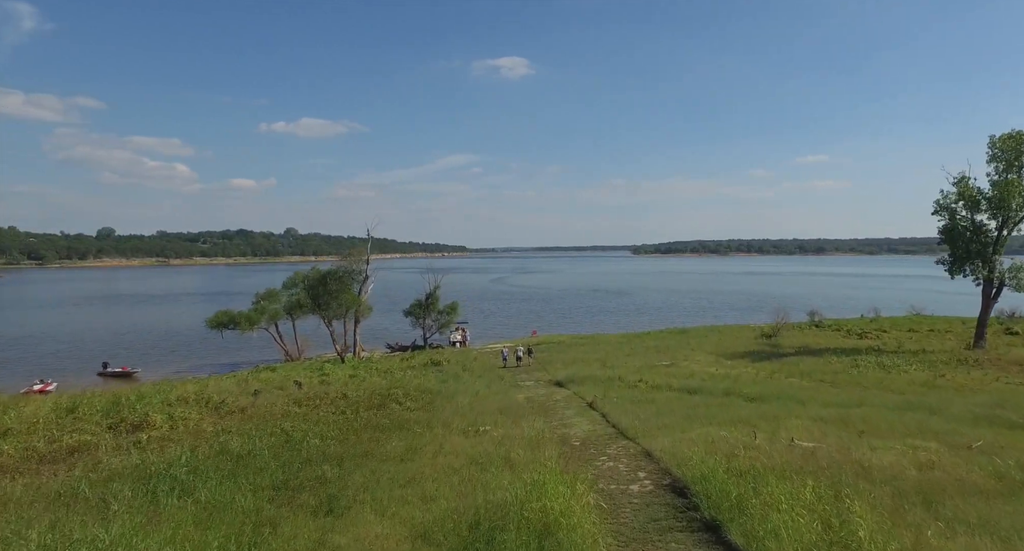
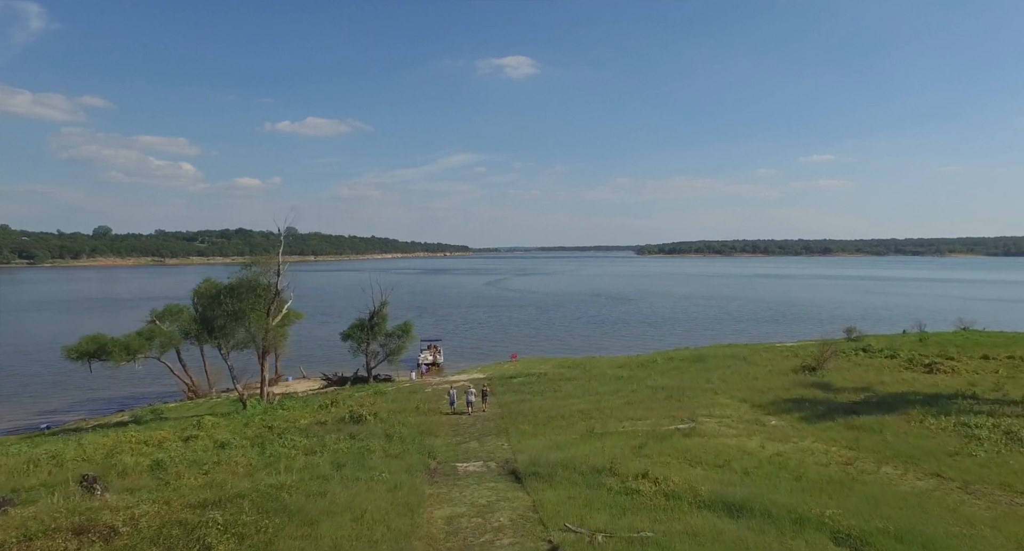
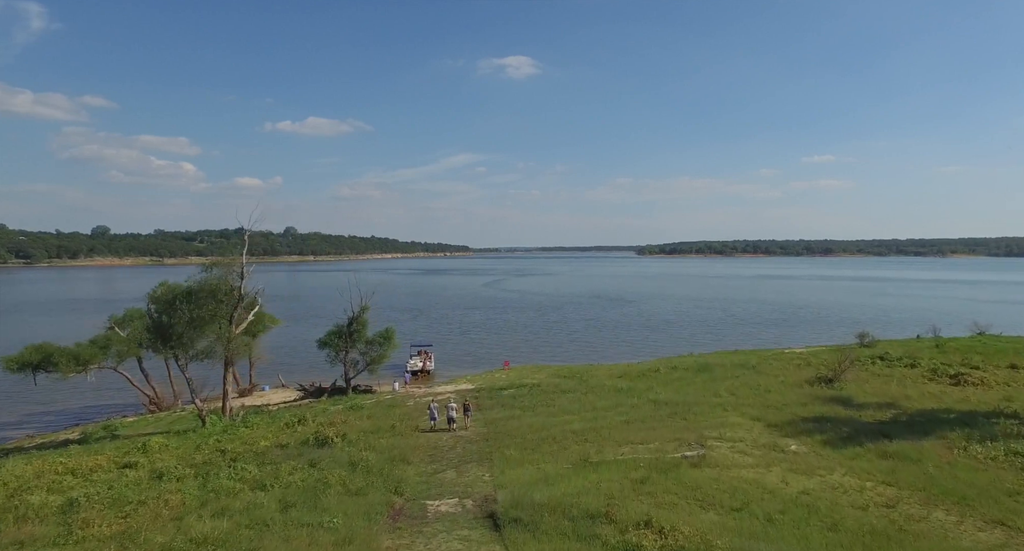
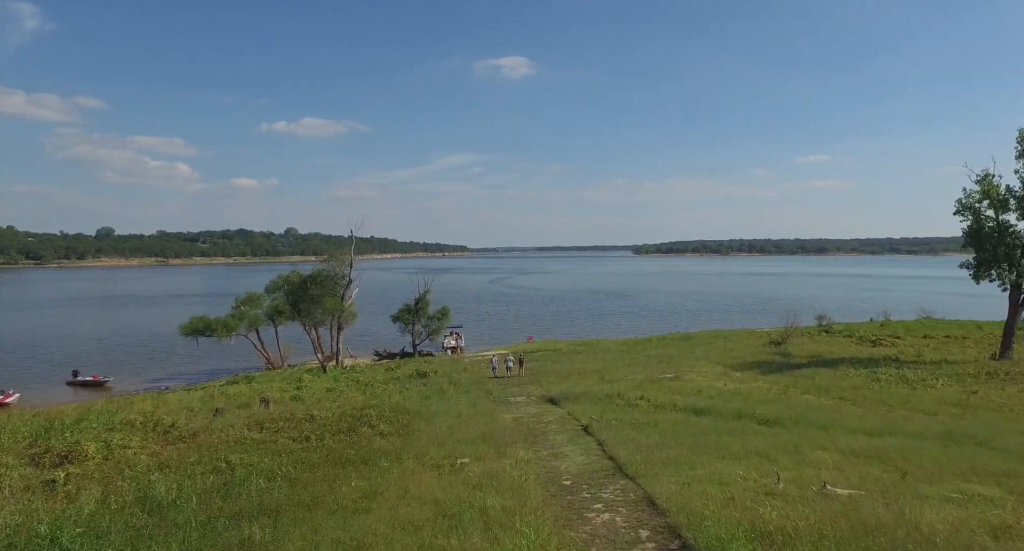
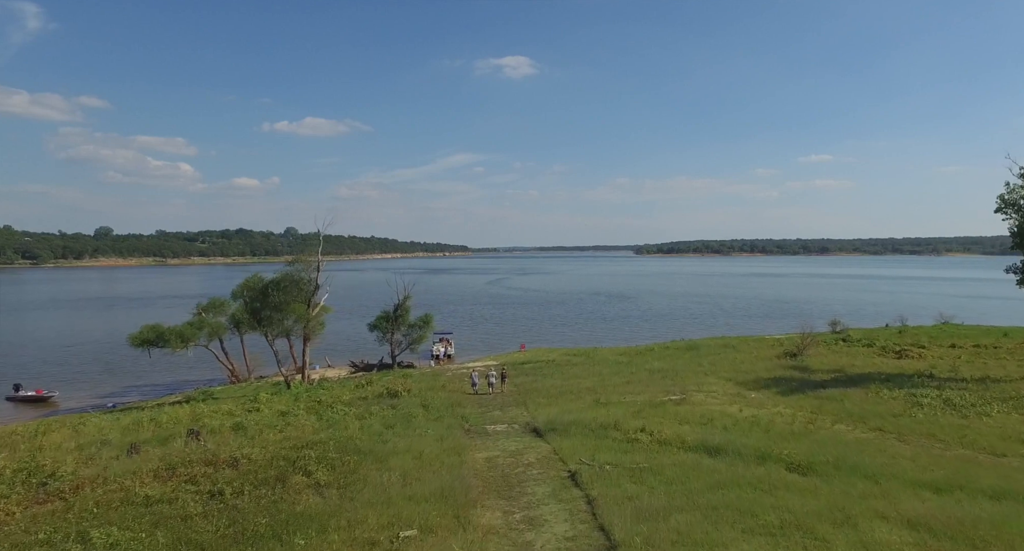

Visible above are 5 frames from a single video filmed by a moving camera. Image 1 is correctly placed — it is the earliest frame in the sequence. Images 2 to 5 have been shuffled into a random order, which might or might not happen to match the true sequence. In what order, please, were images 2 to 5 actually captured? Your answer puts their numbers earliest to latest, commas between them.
4, 5, 2, 3
